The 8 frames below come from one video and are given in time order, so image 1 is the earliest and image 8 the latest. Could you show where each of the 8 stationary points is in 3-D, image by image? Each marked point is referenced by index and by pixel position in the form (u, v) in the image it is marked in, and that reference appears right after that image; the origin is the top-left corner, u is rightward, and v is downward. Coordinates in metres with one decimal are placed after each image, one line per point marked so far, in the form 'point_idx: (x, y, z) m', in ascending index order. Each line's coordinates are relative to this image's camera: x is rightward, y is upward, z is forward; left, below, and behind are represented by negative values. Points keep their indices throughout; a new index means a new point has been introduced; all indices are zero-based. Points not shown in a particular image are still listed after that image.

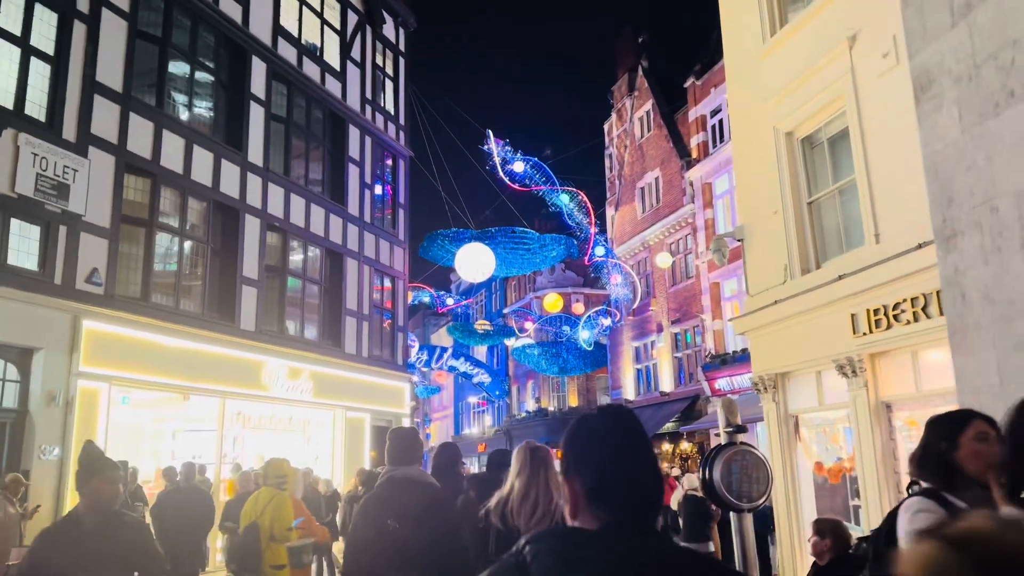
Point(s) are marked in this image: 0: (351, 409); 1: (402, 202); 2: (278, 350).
0: (-3.4, -2.6, +16.6) m
1: (-2.8, +2.2, +19.6) m
2: (-4.3, -1.1, +14.5) m
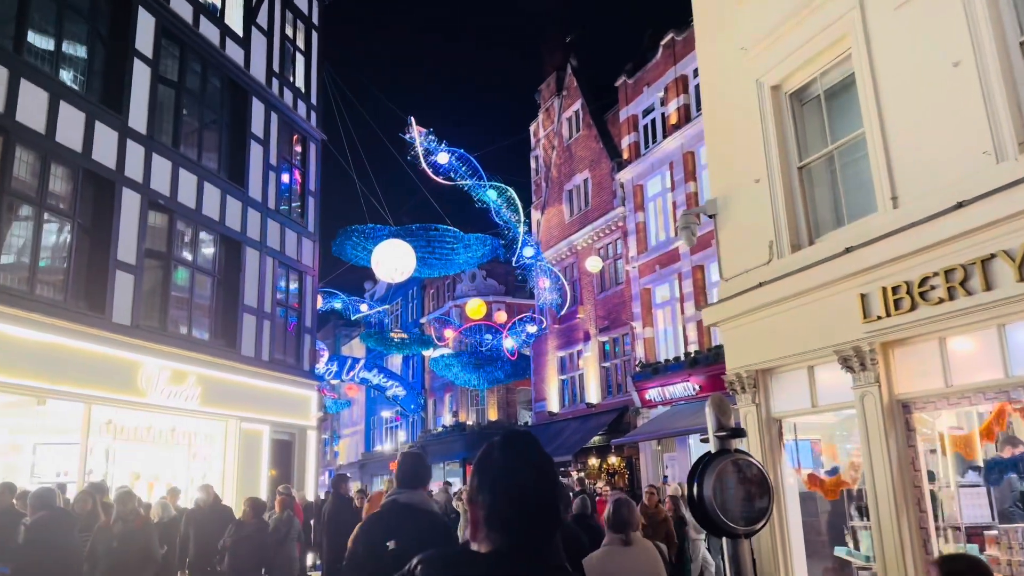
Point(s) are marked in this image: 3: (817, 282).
0: (-4.9, -2.4, +14.5) m
1: (-4.5, +2.2, +17.7) m
2: (-5.5, -1.0, +12.3) m
3: (+2.5, 0.0, +6.5) m
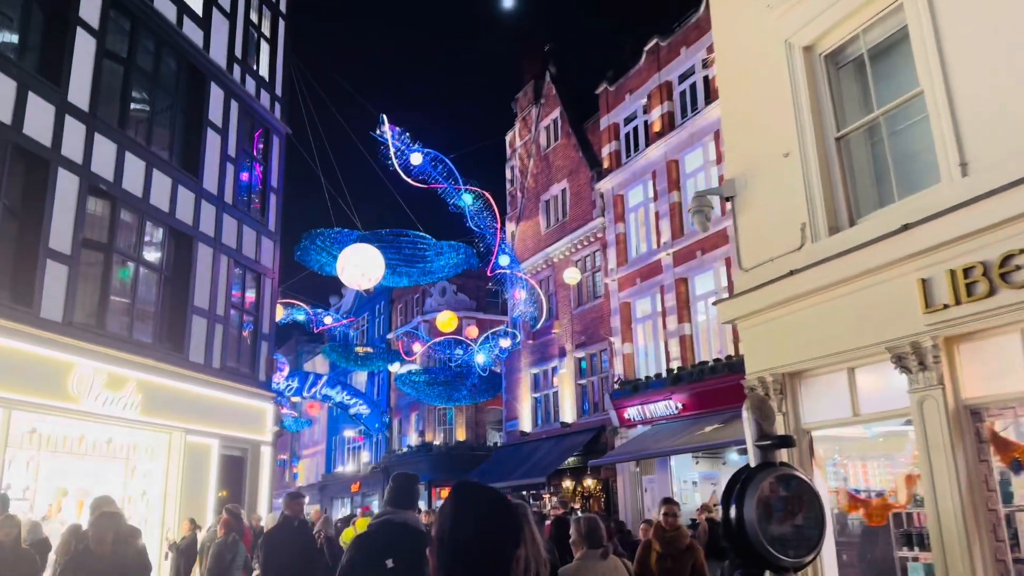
0: (-5.4, -2.4, +13.2) m
1: (-5.0, +2.1, +16.5) m
2: (-5.8, -0.9, +11.0) m
3: (+2.5, +0.1, +5.5) m
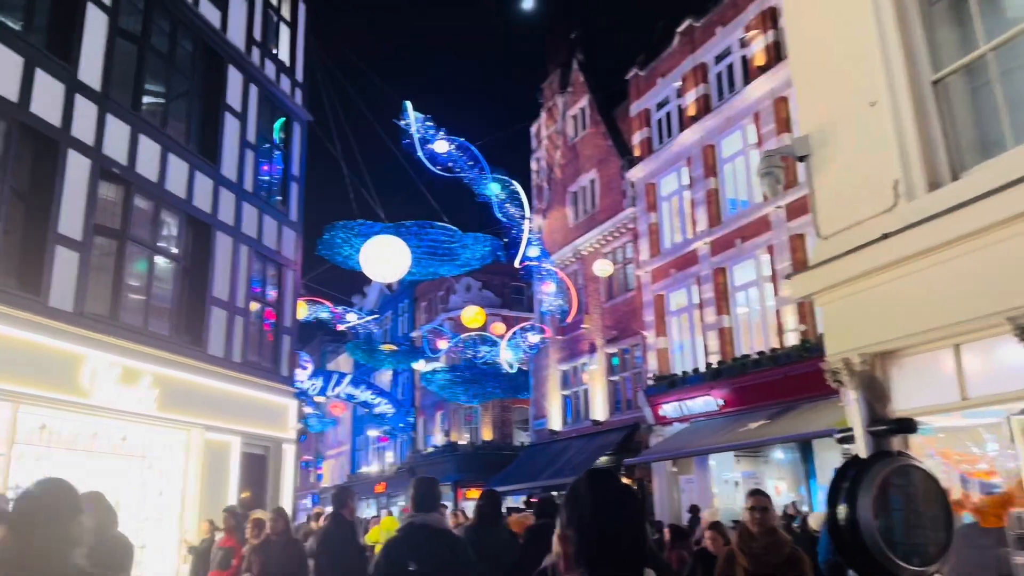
0: (-4.8, -2.3, +12.6) m
1: (-4.4, +2.3, +15.9) m
2: (-5.4, -0.7, +10.4) m
3: (+2.8, +0.4, +4.7) m
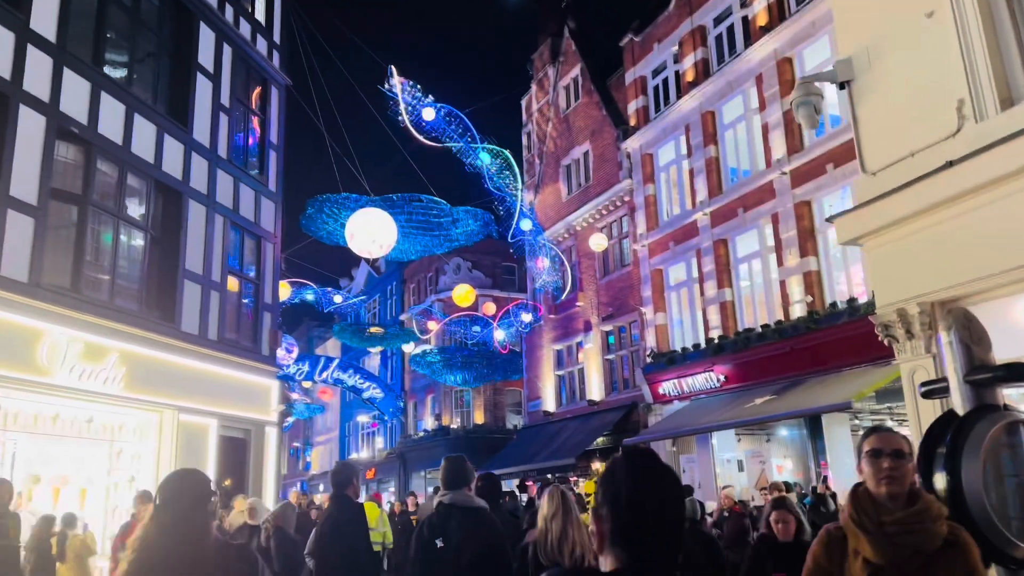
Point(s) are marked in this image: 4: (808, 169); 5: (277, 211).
0: (-4.9, -1.8, +11.8) m
1: (-4.5, +2.8, +15.0) m
2: (-5.4, -0.3, +9.6) m
3: (+2.8, +0.7, +4.0) m
4: (+5.6, +2.3, +14.9) m
5: (-4.5, +1.5, +14.9) m
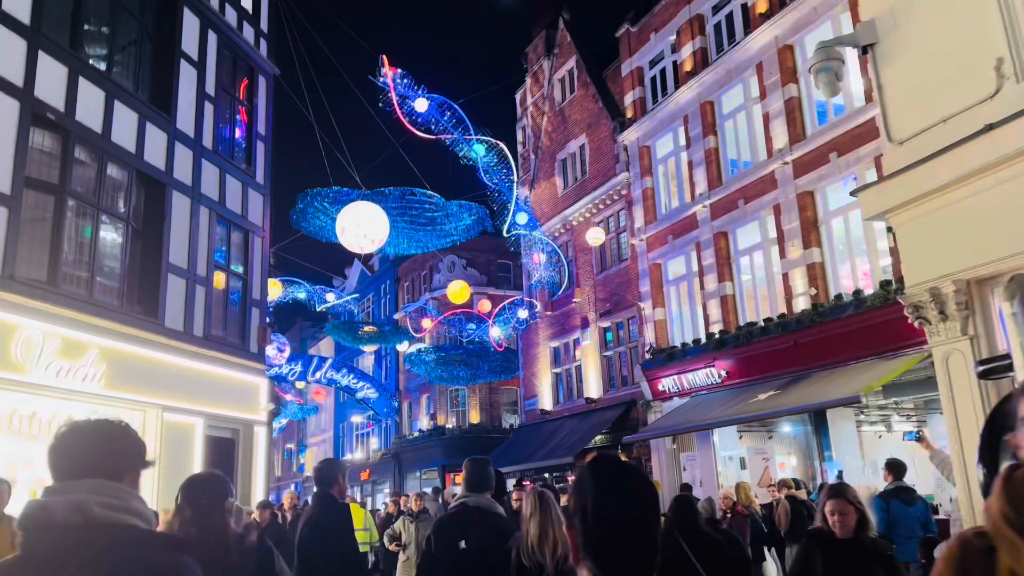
0: (-4.9, -1.8, +11.3) m
1: (-4.6, +2.9, +14.6) m
2: (-5.4, -0.3, +9.1) m
3: (+2.8, +0.9, +3.6) m
4: (+5.5, +2.4, +14.6) m
5: (-4.5, +1.5, +14.4) m
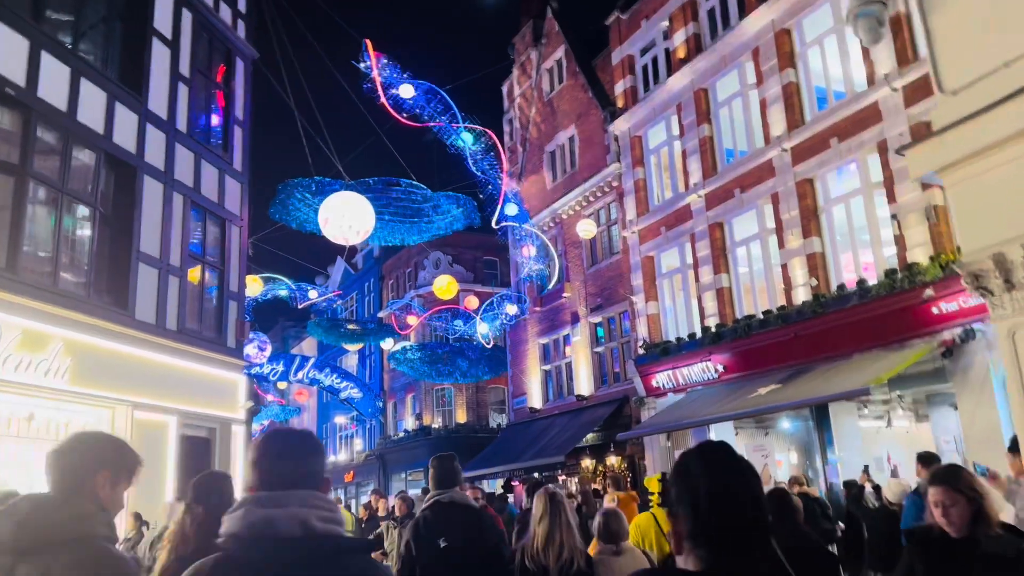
0: (-5.0, -1.6, +10.7) m
1: (-4.8, +3.0, +13.9) m
2: (-5.5, -0.1, +8.5) m
3: (+2.9, +1.0, +3.1) m
4: (+5.4, +2.6, +14.1) m
5: (-4.7, +1.7, +13.8) m
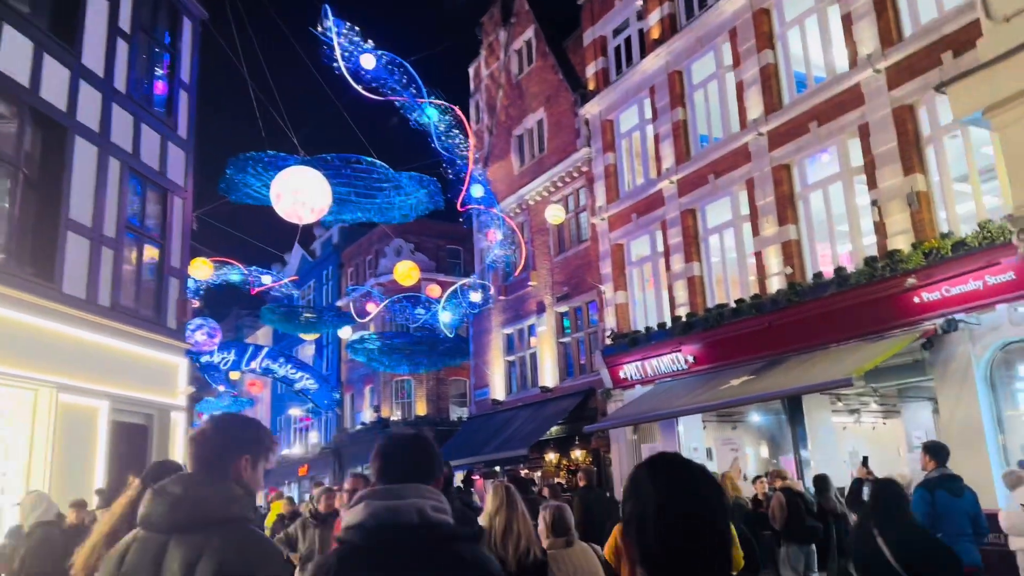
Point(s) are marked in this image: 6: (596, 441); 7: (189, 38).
0: (-5.5, -1.3, +9.7) m
1: (-5.3, +3.3, +13.0) m
2: (-5.8, +0.2, +7.5) m
3: (+2.8, +1.2, +2.5) m
4: (+4.8, +2.8, +13.6) m
5: (-5.3, +2.0, +12.8) m
6: (+1.9, -3.4, +17.4) m
7: (-5.4, +4.2, +13.2) m
